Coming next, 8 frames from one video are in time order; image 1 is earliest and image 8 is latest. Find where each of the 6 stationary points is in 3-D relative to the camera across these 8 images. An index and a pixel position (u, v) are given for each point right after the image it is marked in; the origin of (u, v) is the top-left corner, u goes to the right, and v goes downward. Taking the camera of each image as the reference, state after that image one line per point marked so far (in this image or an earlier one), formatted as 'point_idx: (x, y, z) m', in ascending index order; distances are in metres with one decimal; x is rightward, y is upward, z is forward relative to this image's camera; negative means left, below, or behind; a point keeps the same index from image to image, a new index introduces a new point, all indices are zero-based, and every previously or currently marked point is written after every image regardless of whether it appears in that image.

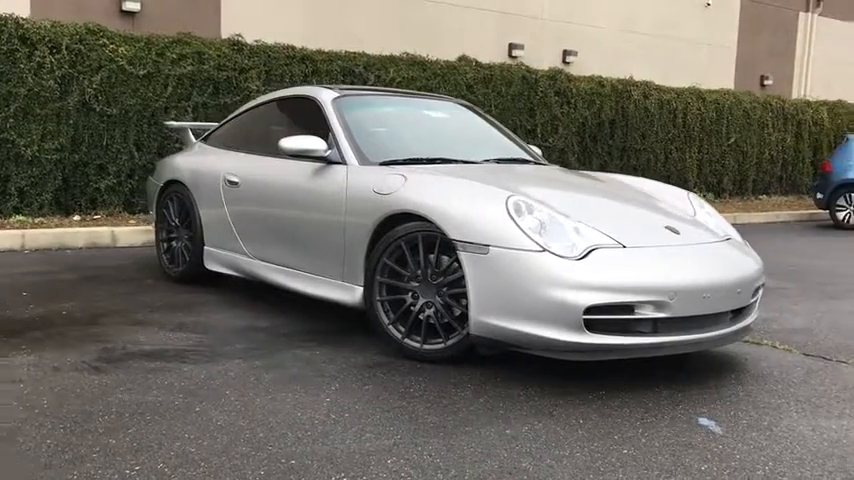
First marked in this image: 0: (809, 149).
0: (+8.6, +2.1, +19.5) m
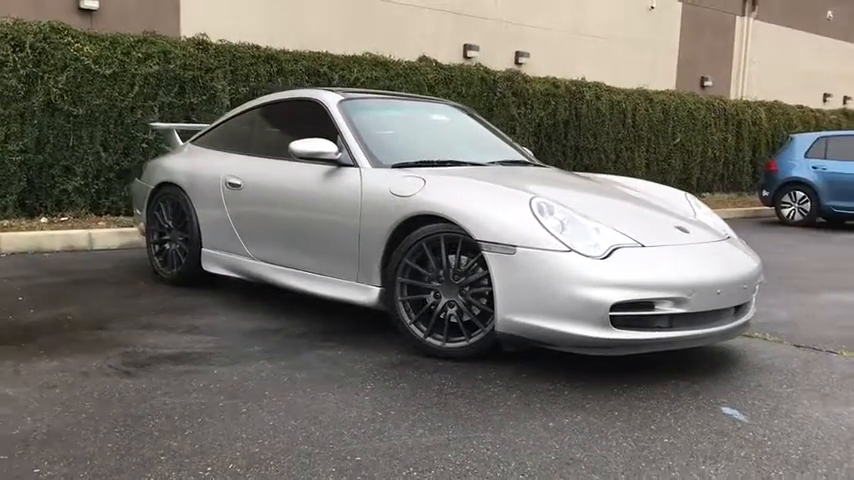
0: (+7.5, +2.2, +20.2) m
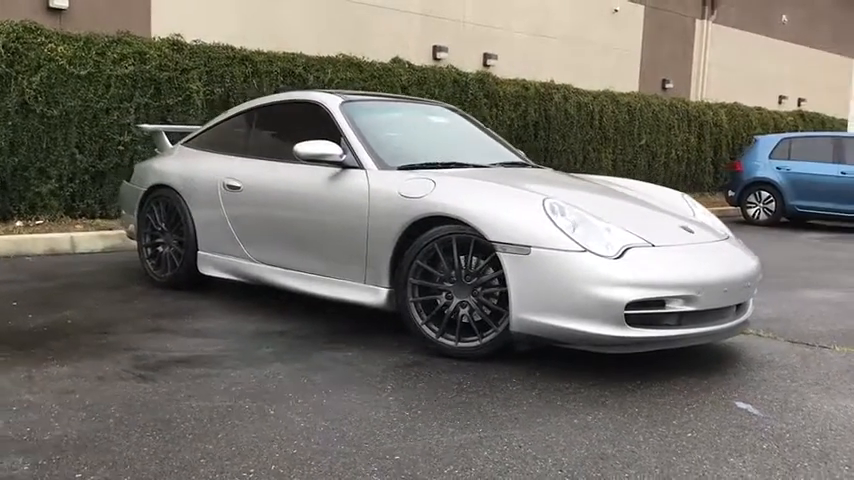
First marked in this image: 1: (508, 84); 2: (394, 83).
0: (+6.7, +2.2, +20.6) m
1: (+1.4, +2.7, +15.2) m
2: (-0.5, +2.4, +13.1) m
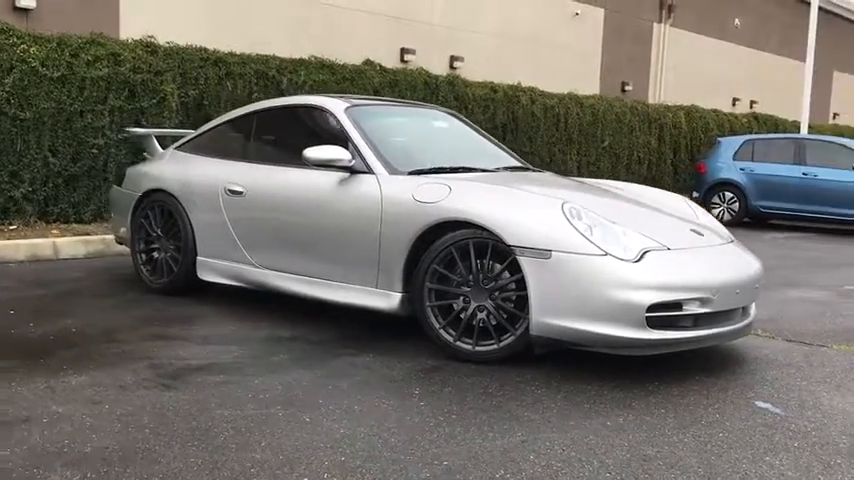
0: (+5.9, +2.2, +21.0) m
1: (+0.9, +2.7, +15.3) m
2: (-0.9, +2.3, +13.0) m
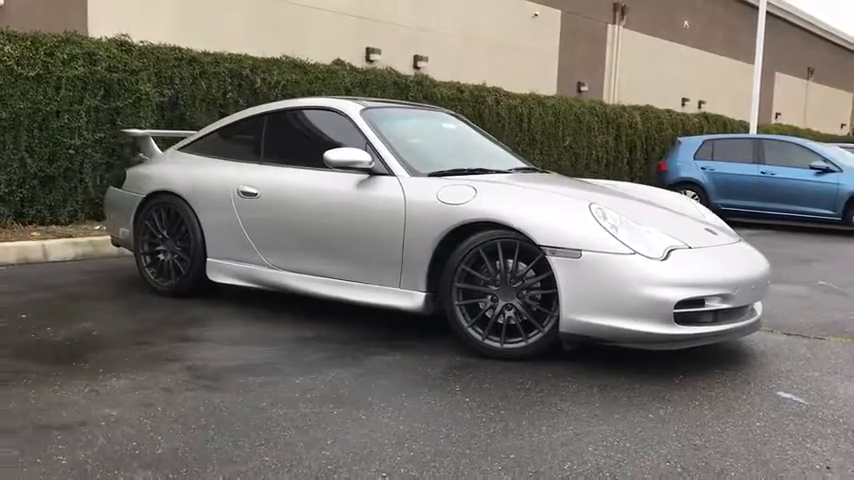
0: (+4.9, +2.2, +21.4) m
1: (+0.3, +2.7, +15.4) m
2: (-1.3, +2.3, +13.1) m
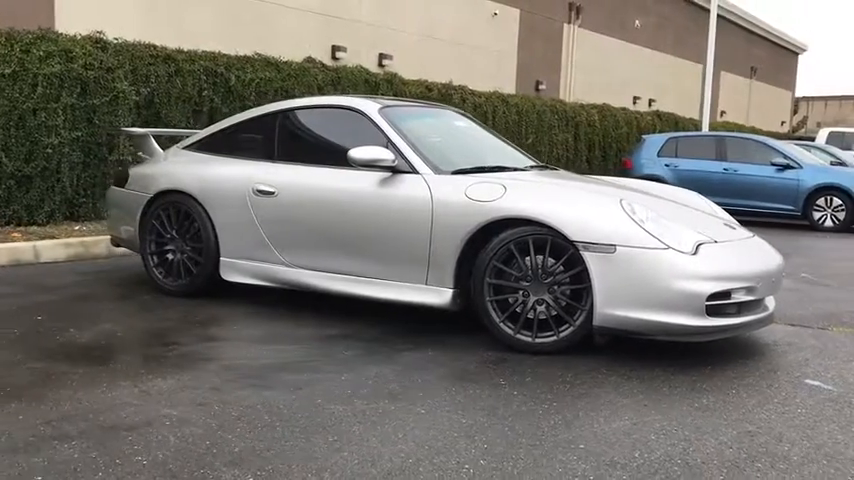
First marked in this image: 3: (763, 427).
0: (+4.0, +2.3, +21.8) m
1: (-0.3, +2.8, +15.4) m
2: (-1.7, +2.4, +13.0) m
3: (+1.3, -0.7, +3.4) m
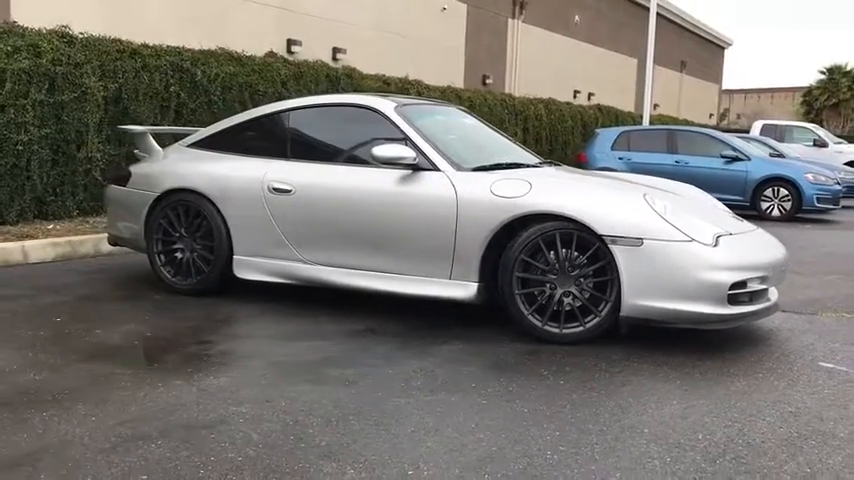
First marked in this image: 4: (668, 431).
0: (+2.7, +2.5, +22.1) m
1: (-1.0, +2.9, +15.5) m
2: (-2.3, +2.4, +13.0) m
3: (+1.6, -0.7, +3.6) m
4: (+0.9, -0.7, +3.3) m
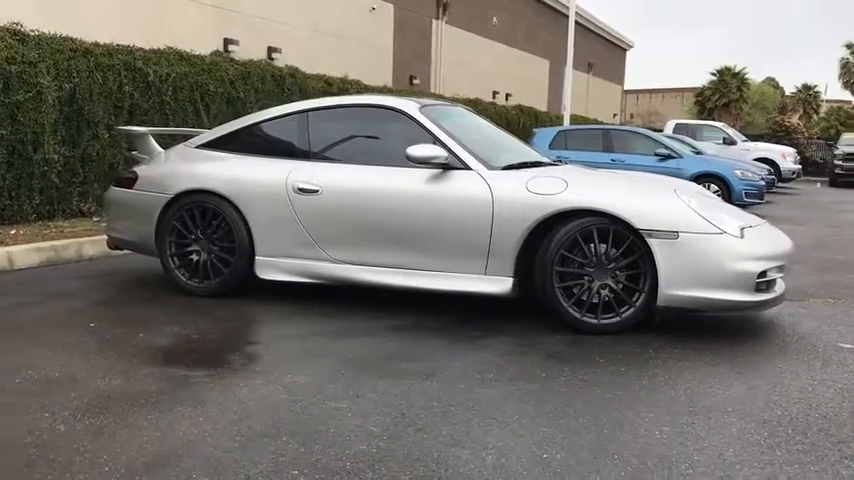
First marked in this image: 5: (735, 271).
0: (+1.0, +2.6, +22.5) m
1: (-2.0, +2.9, +15.4) m
2: (-3.0, +2.4, +12.8) m
3: (+1.9, -0.7, +4.0) m
4: (+1.3, -0.7, +3.5) m
5: (+1.6, -0.2, +4.7) m
